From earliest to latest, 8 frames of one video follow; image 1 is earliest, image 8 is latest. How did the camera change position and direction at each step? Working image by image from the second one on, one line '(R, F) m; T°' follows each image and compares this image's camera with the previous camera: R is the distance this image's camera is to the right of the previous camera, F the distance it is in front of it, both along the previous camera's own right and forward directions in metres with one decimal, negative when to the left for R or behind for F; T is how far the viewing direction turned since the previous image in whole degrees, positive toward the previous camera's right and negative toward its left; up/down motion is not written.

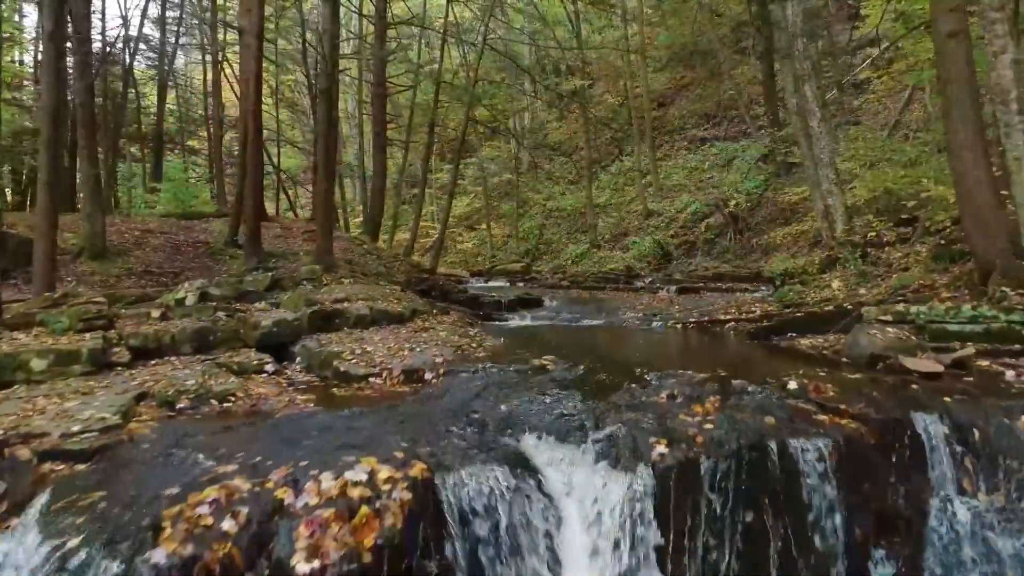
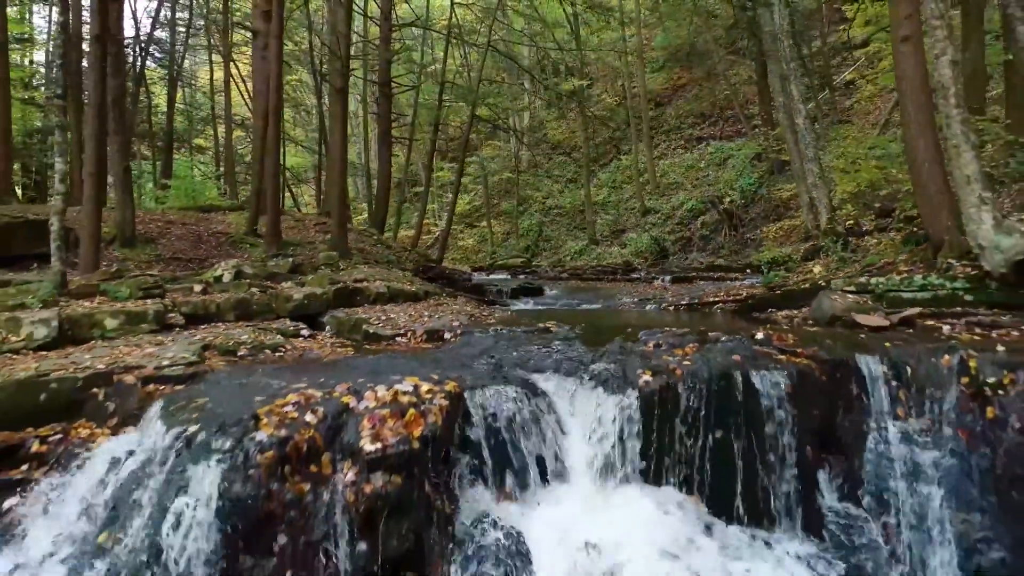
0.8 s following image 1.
(-0.1, -0.8) m; 0°
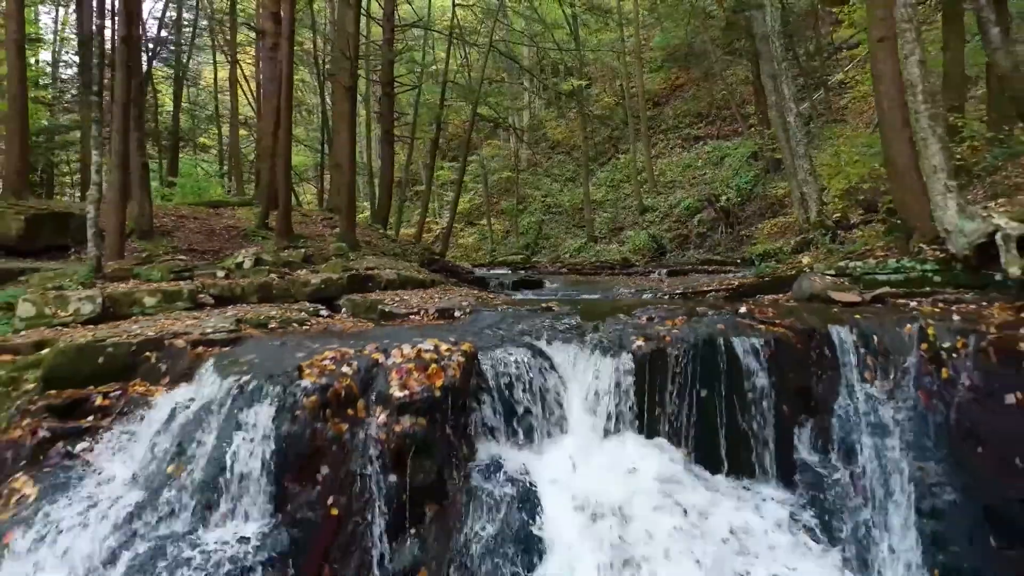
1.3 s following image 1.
(-0.1, -0.5) m; 0°
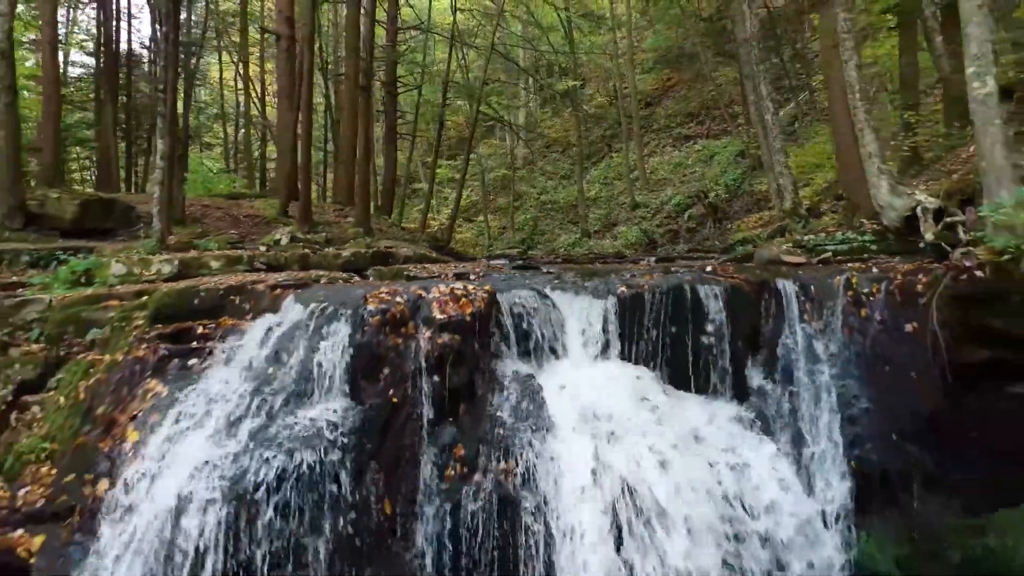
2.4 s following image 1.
(-0.1, -1.2) m; 0°
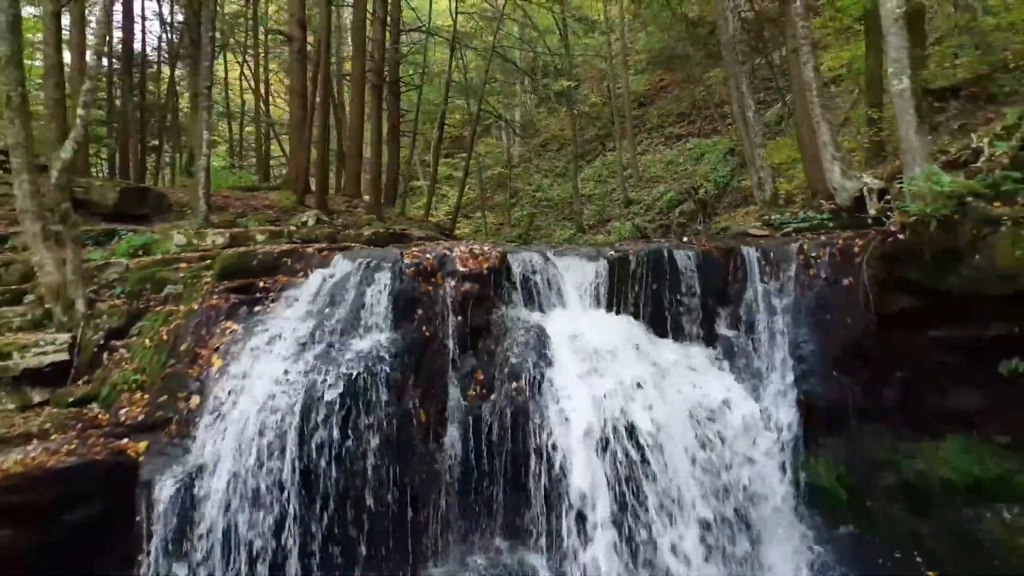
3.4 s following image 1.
(-0.1, -1.2) m; 0°
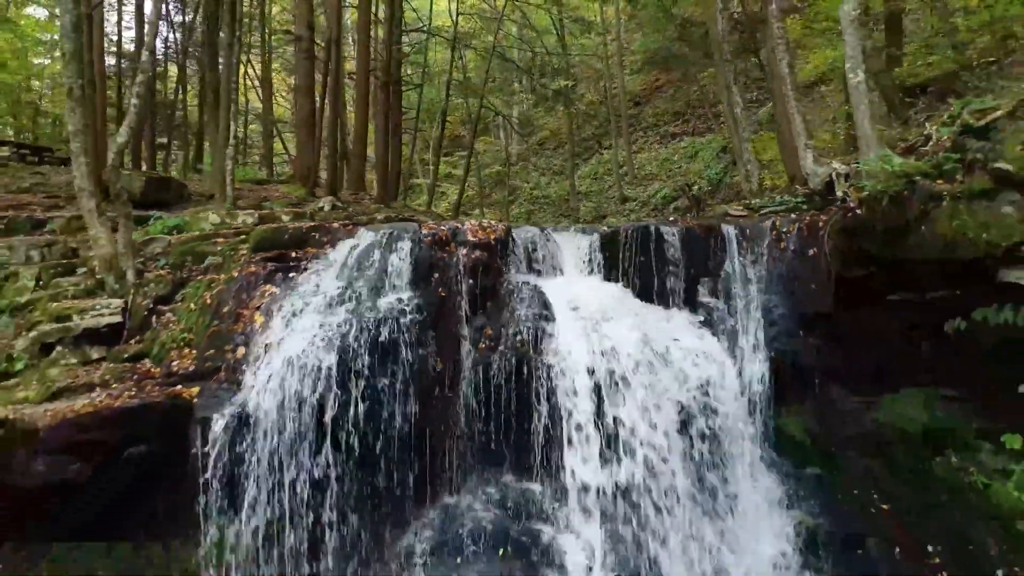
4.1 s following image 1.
(-0.1, -0.9) m; 0°
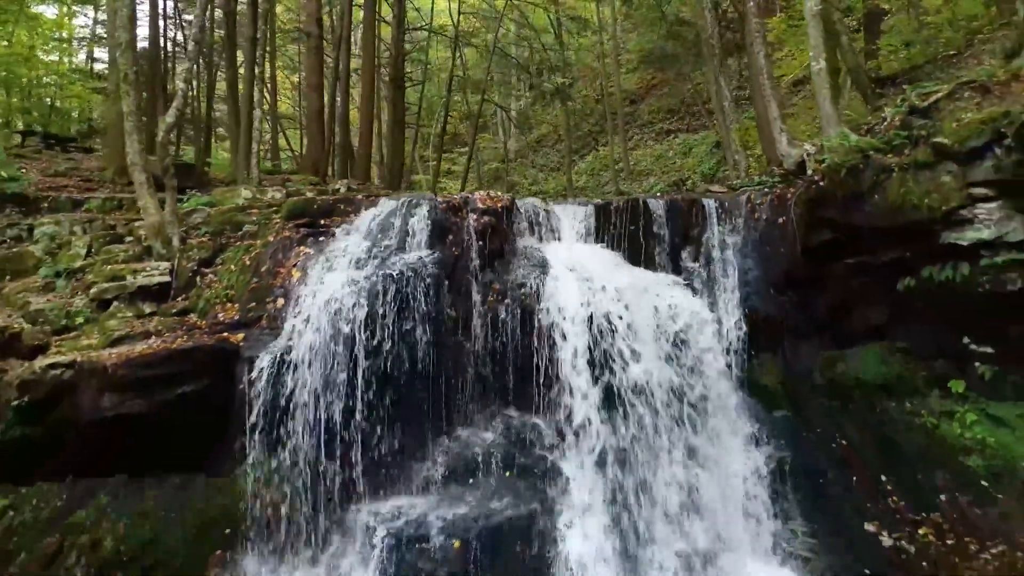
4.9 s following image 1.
(-0.1, -1.0) m; 0°
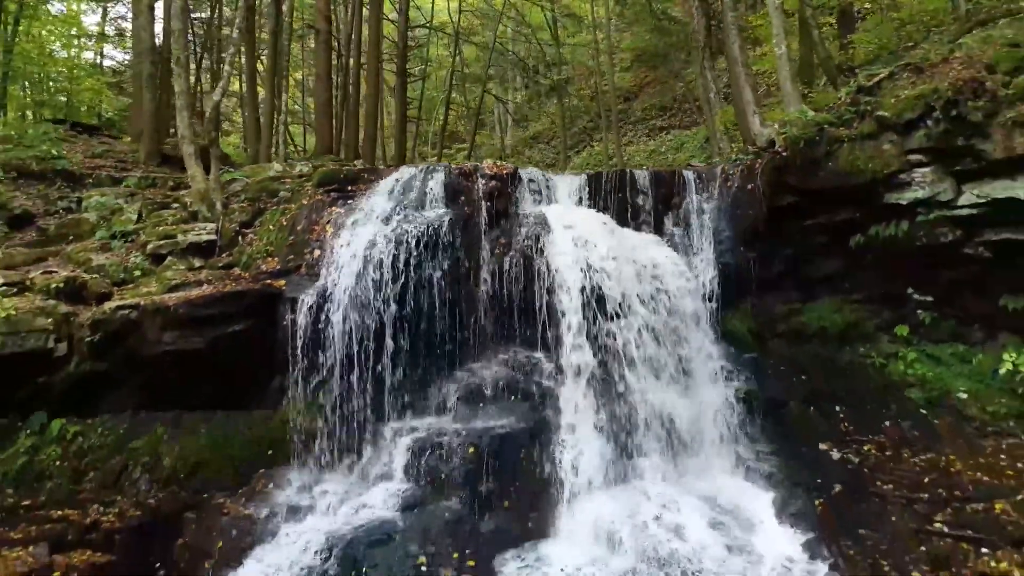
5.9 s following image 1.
(-0.1, -1.2) m; 0°
